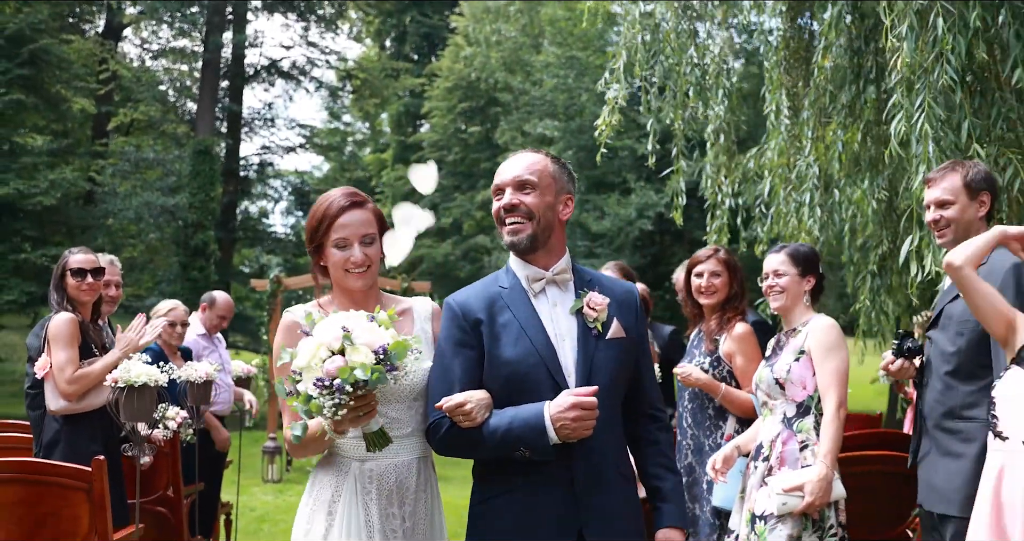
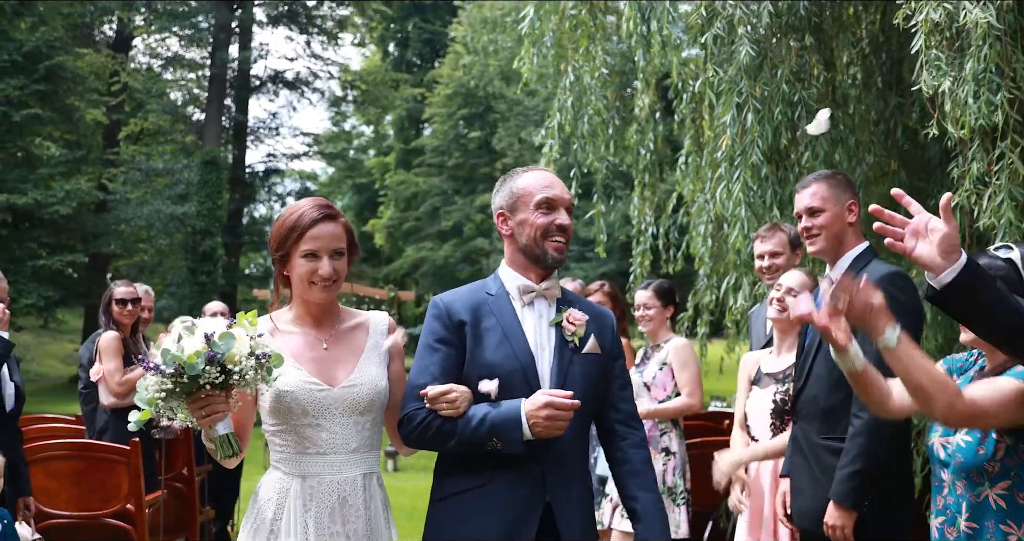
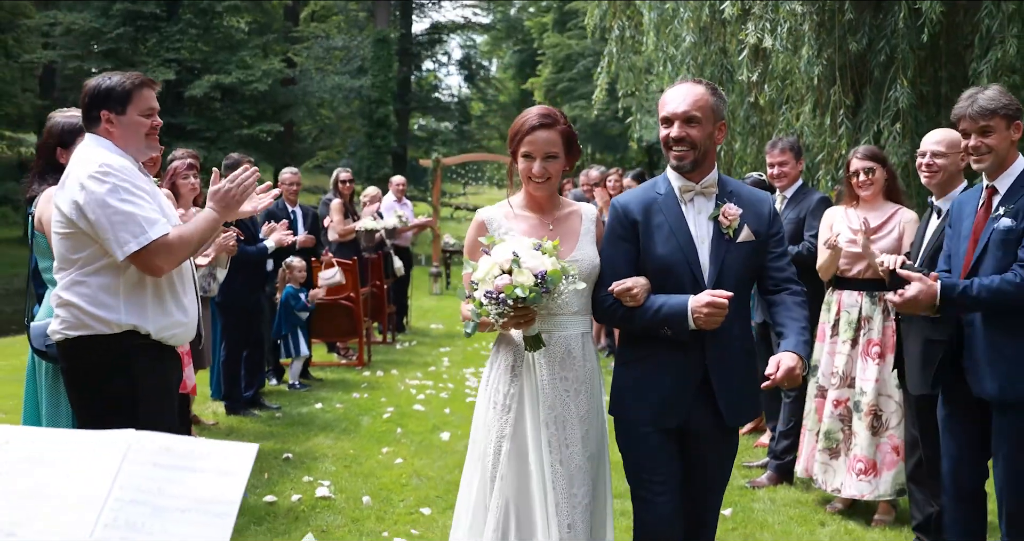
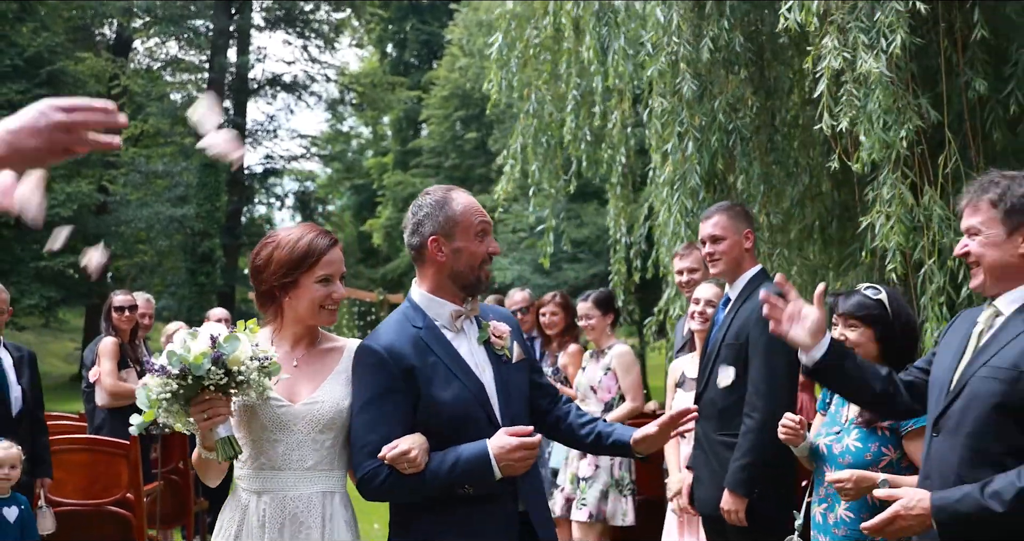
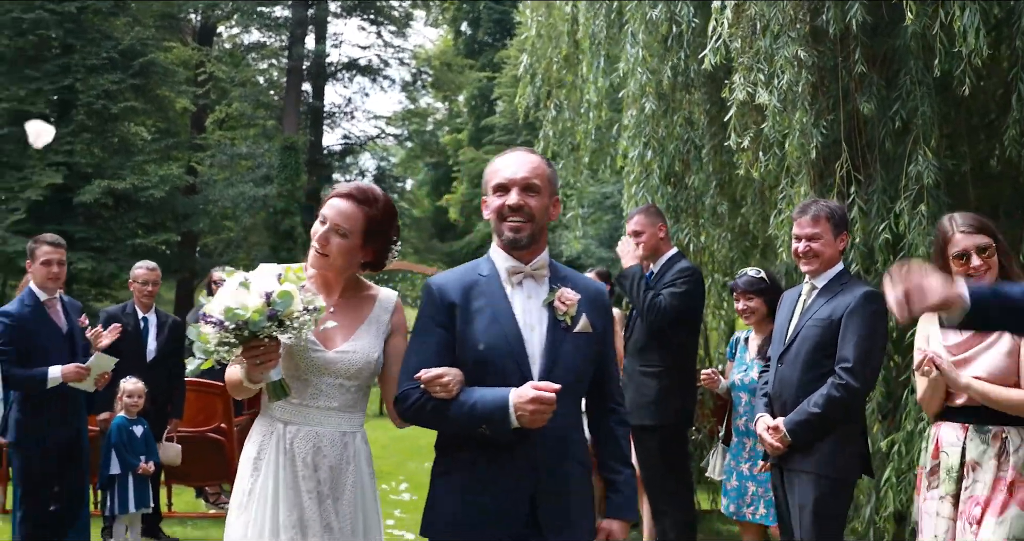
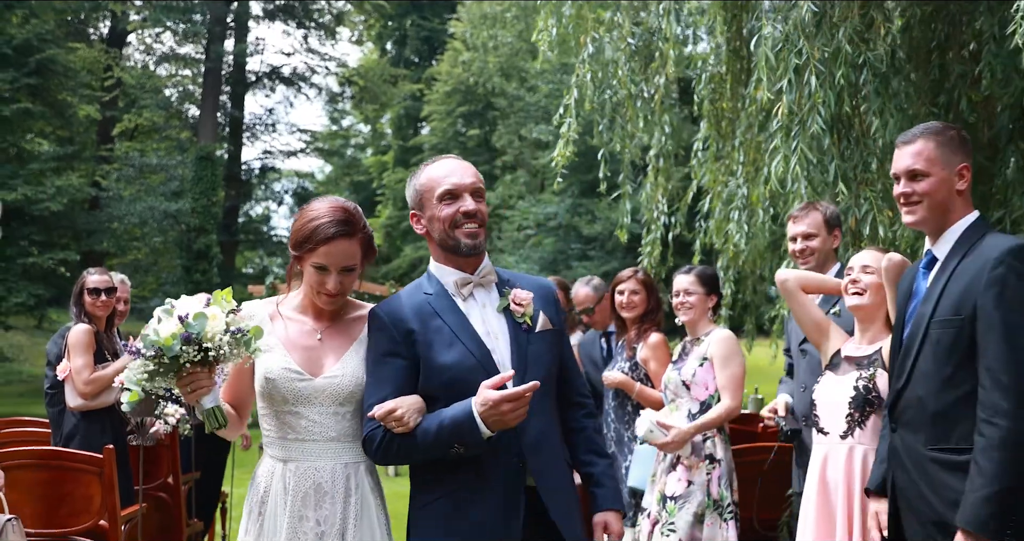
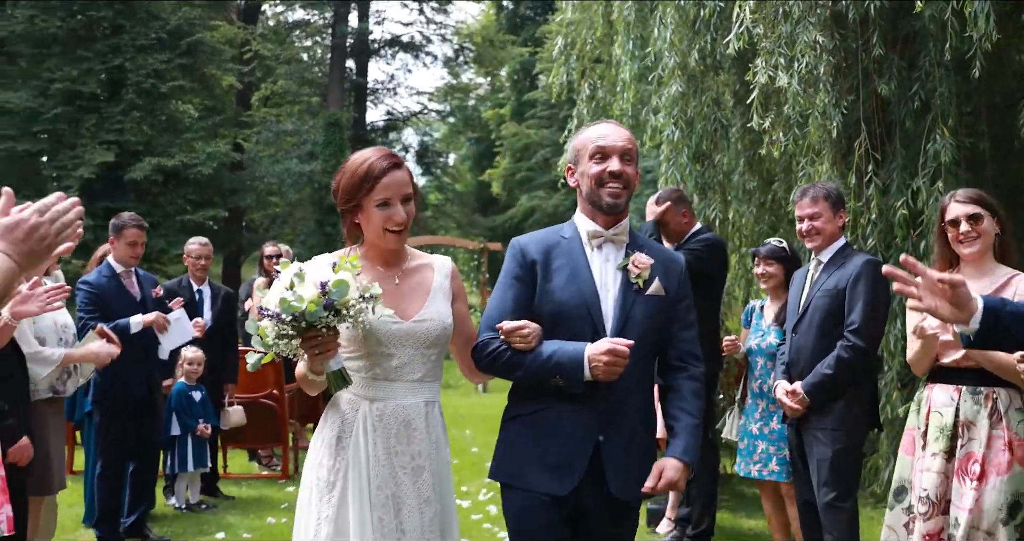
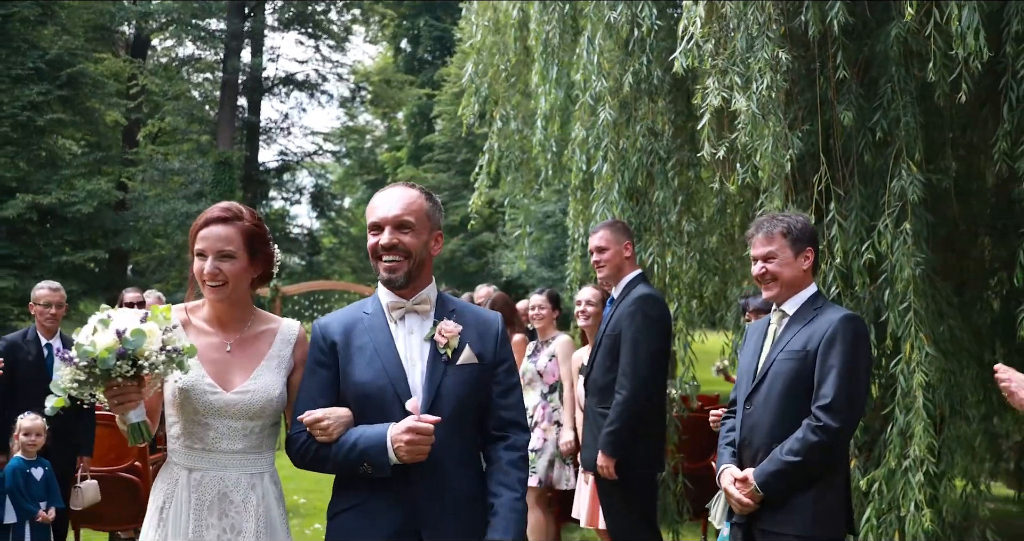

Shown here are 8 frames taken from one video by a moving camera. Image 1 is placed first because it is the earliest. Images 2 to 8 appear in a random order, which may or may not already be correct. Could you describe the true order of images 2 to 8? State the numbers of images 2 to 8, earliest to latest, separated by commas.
6, 2, 4, 8, 5, 7, 3
